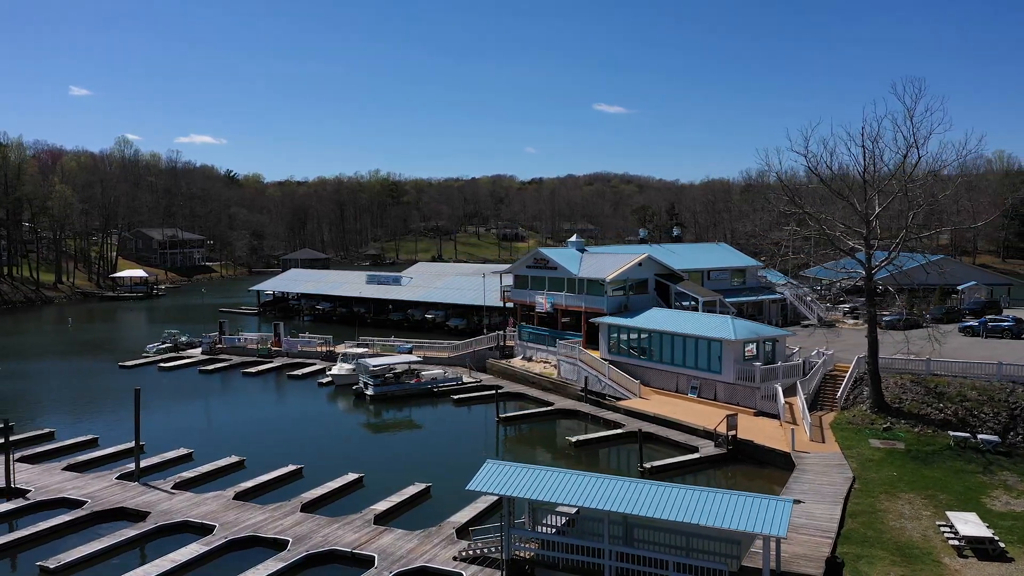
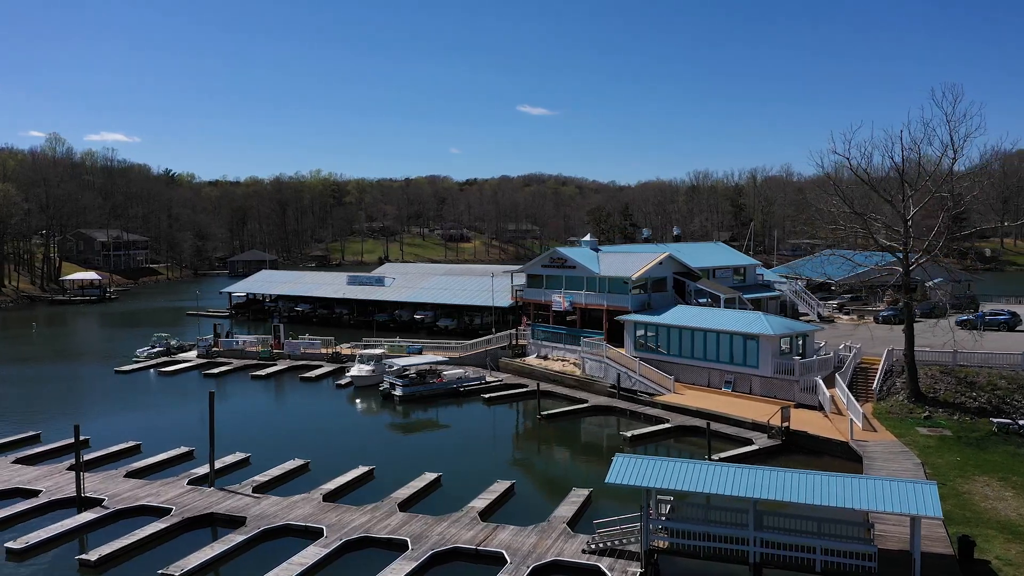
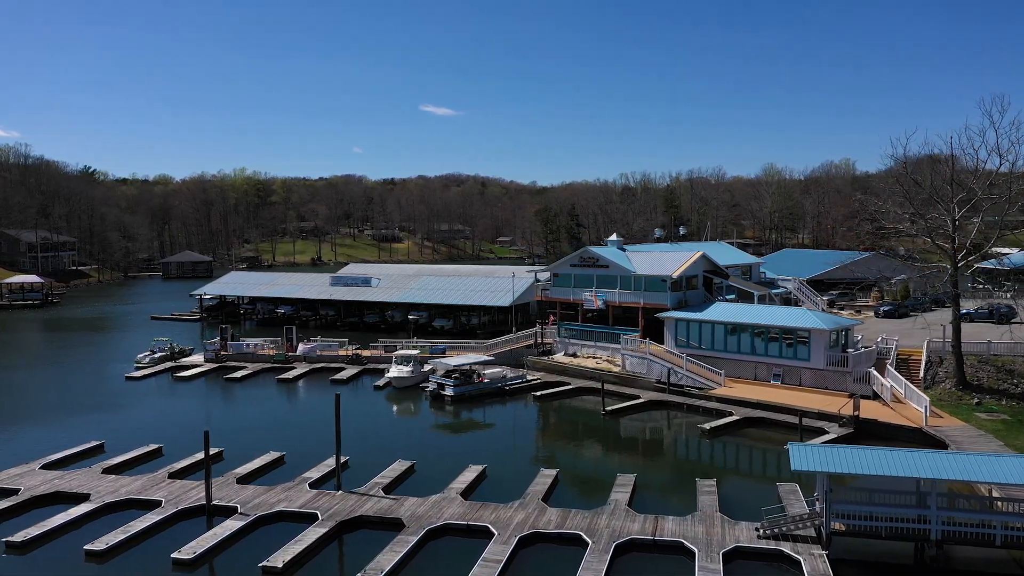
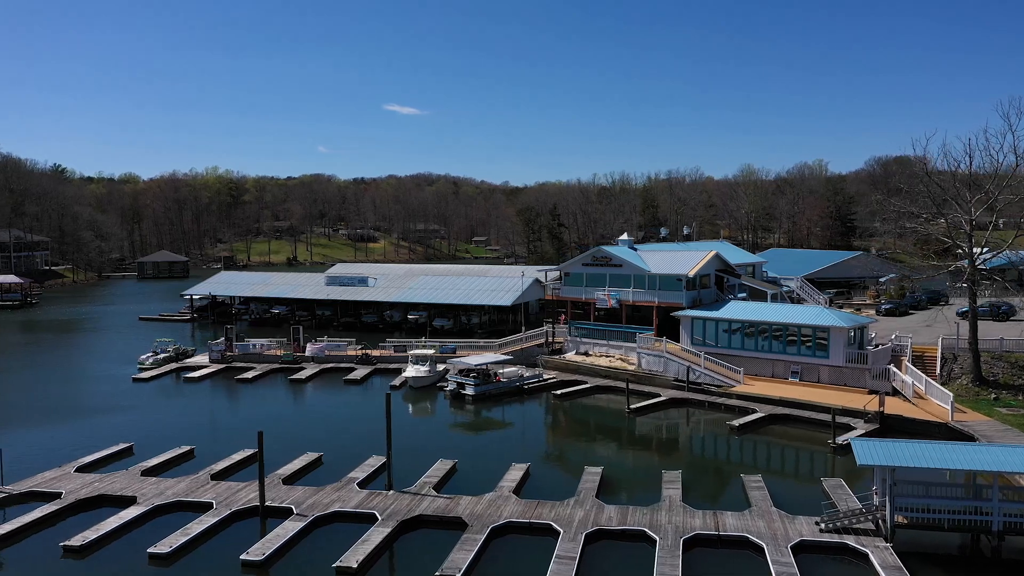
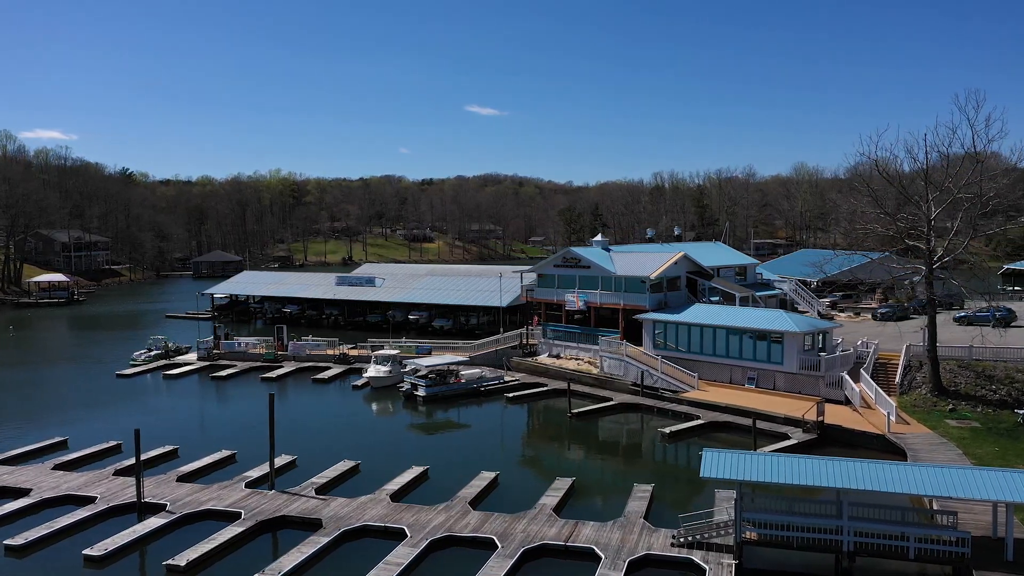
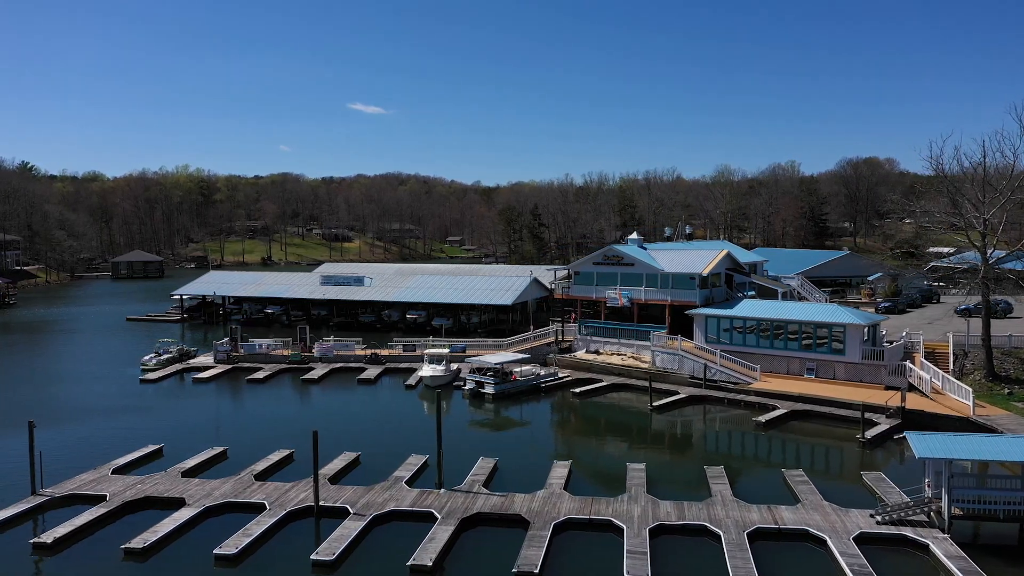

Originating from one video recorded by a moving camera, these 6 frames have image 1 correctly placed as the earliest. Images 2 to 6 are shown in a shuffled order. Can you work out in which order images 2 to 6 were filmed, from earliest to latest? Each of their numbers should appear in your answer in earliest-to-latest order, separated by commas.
2, 5, 3, 4, 6
